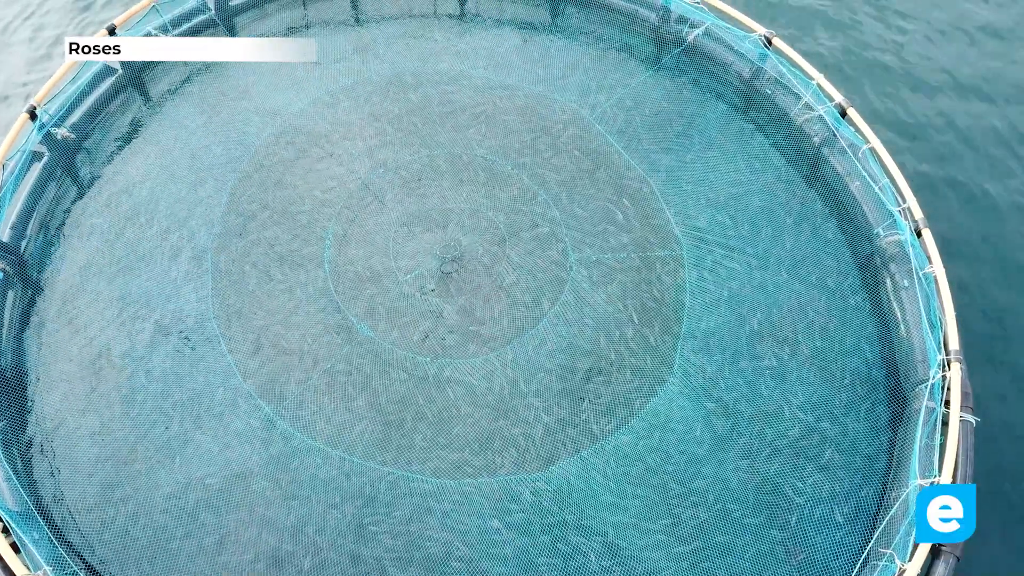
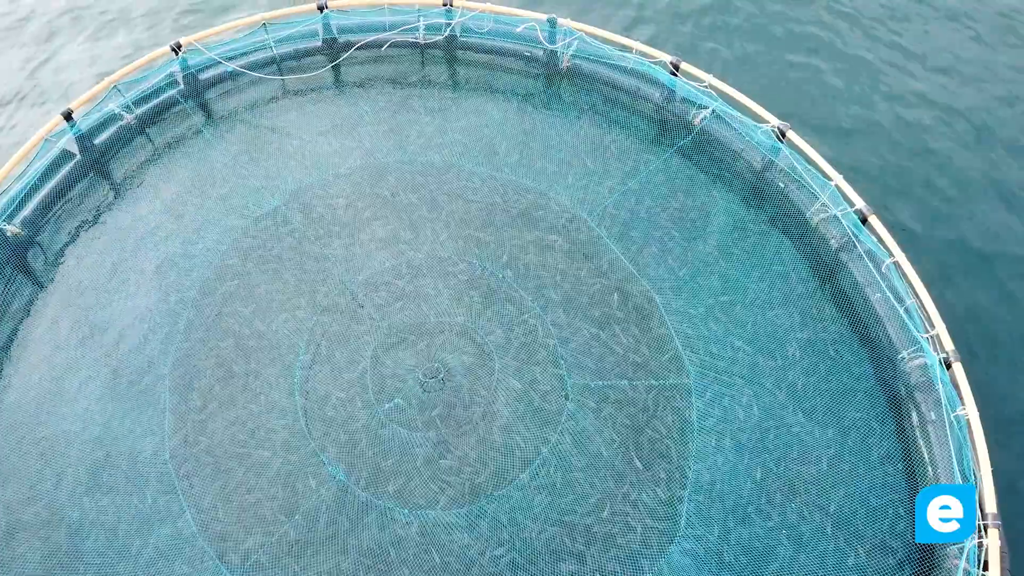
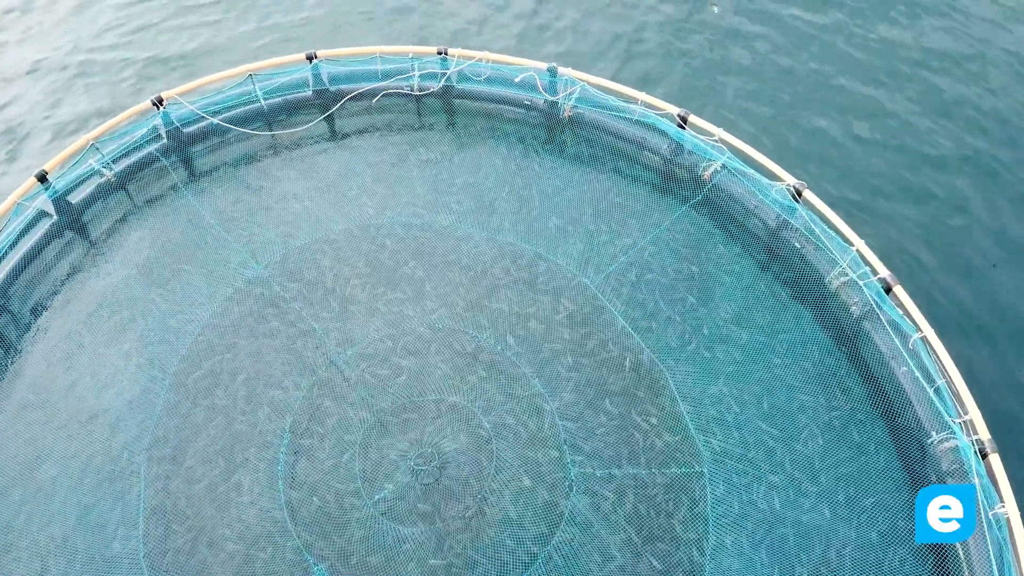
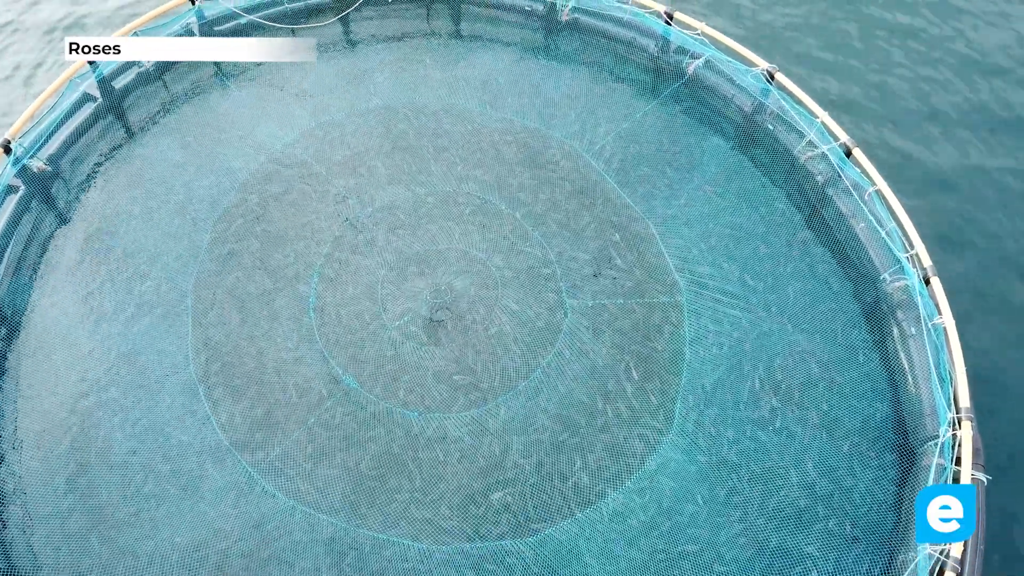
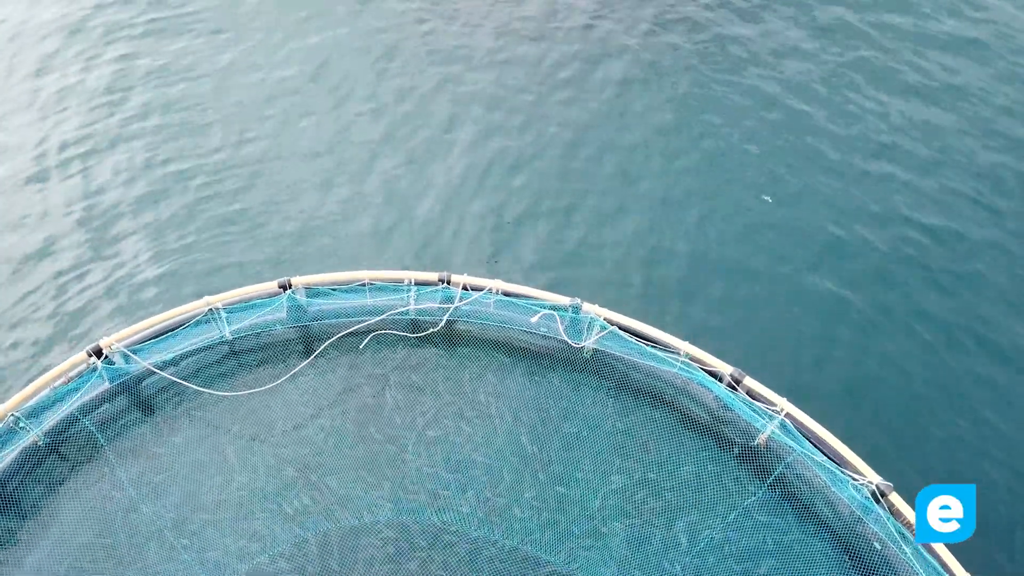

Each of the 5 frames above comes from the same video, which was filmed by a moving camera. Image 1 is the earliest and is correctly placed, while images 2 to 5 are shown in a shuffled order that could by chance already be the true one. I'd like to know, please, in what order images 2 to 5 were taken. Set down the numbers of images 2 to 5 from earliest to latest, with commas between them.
4, 2, 3, 5
